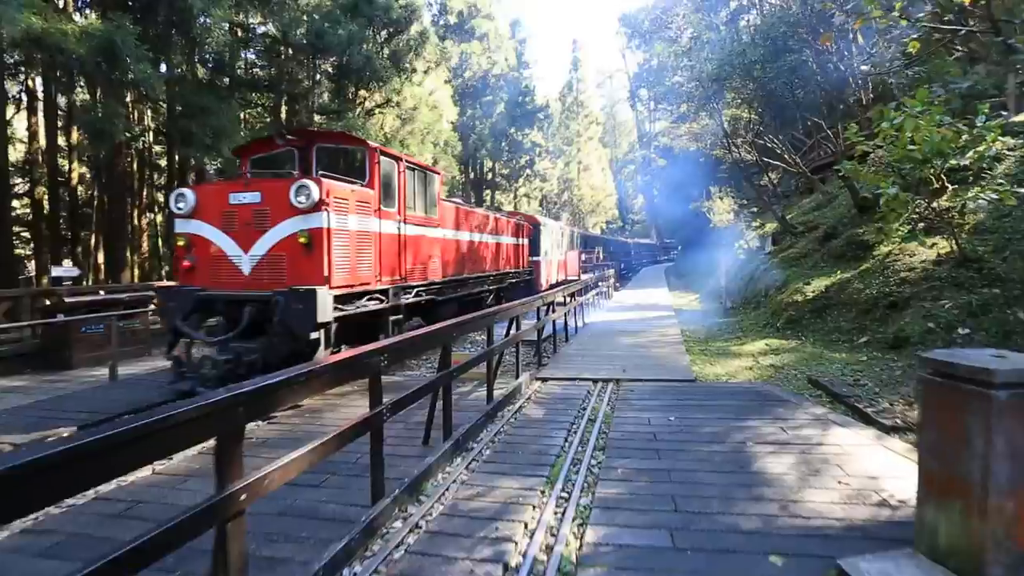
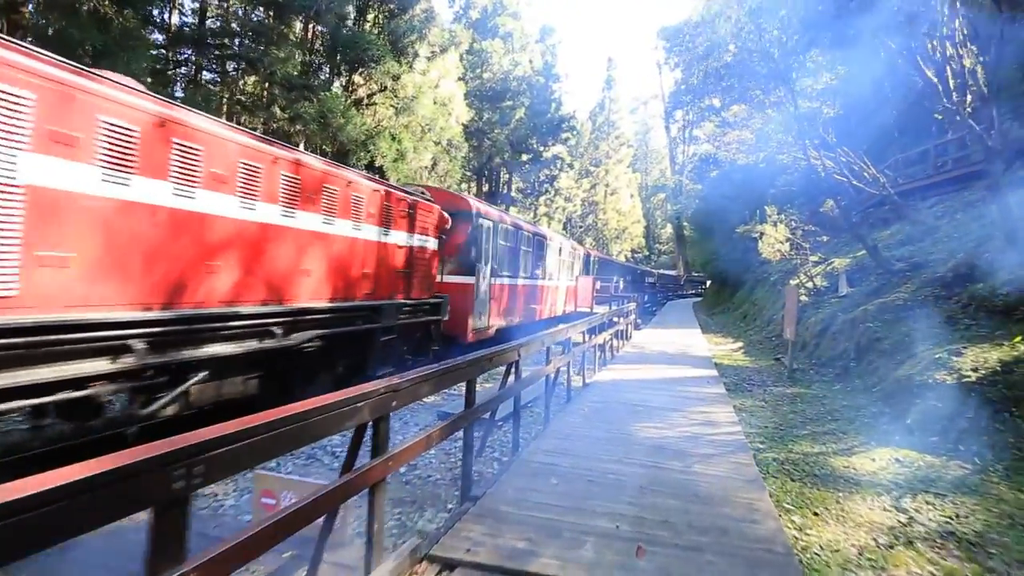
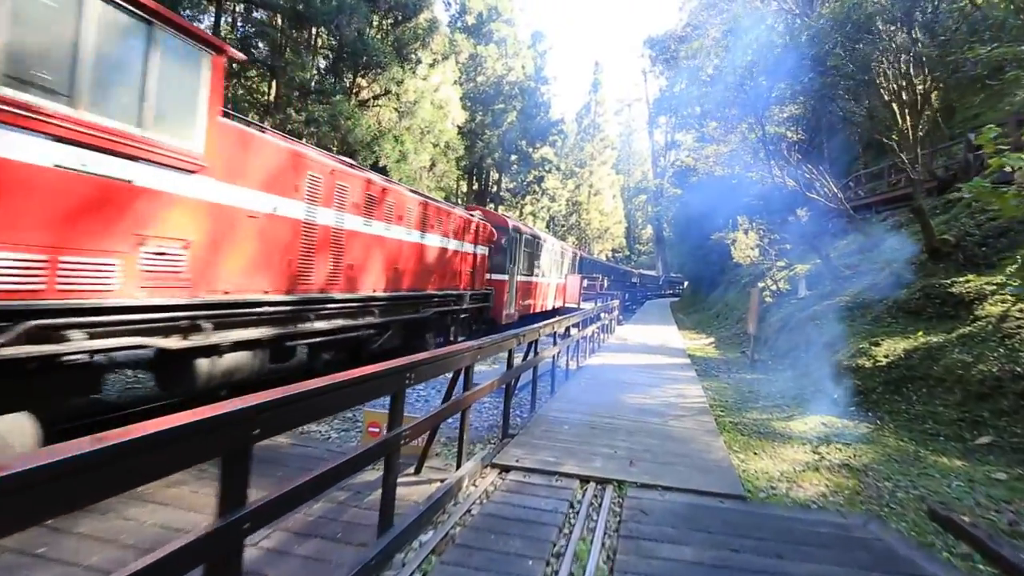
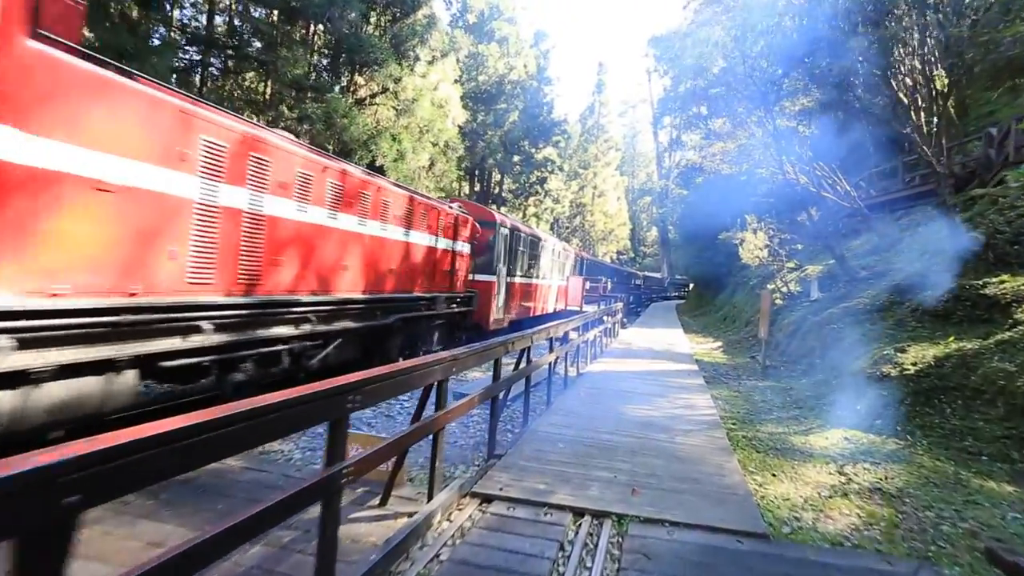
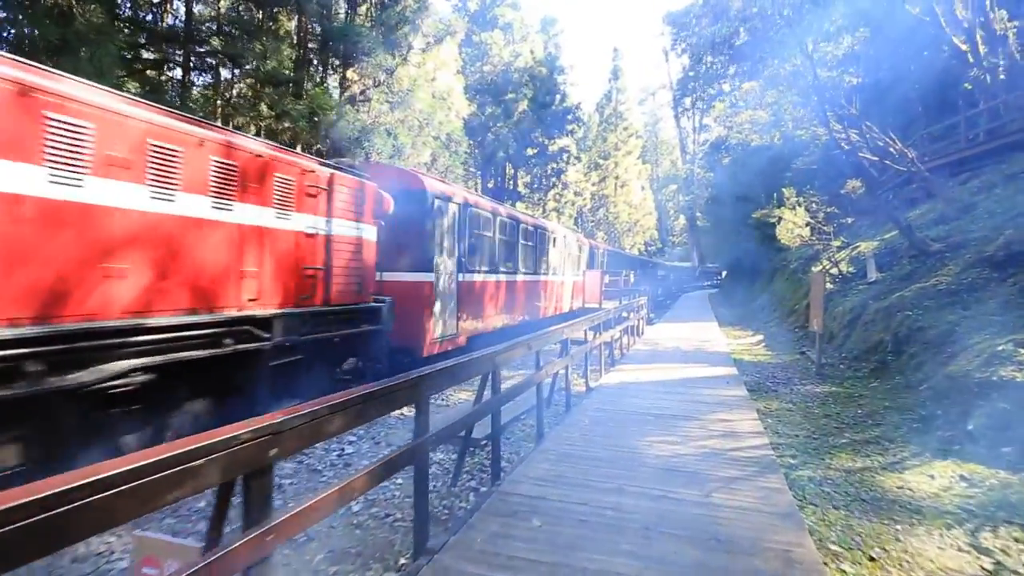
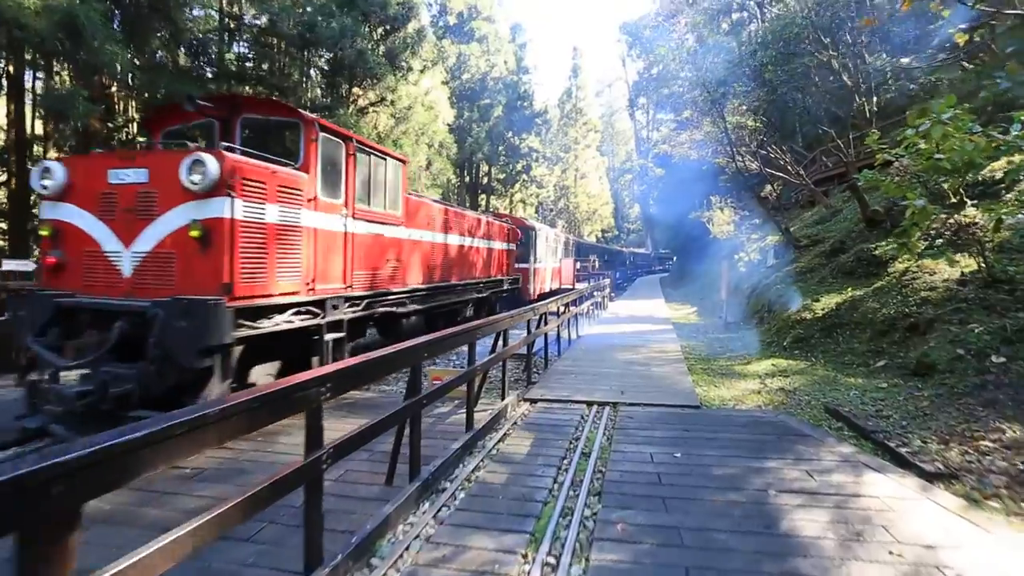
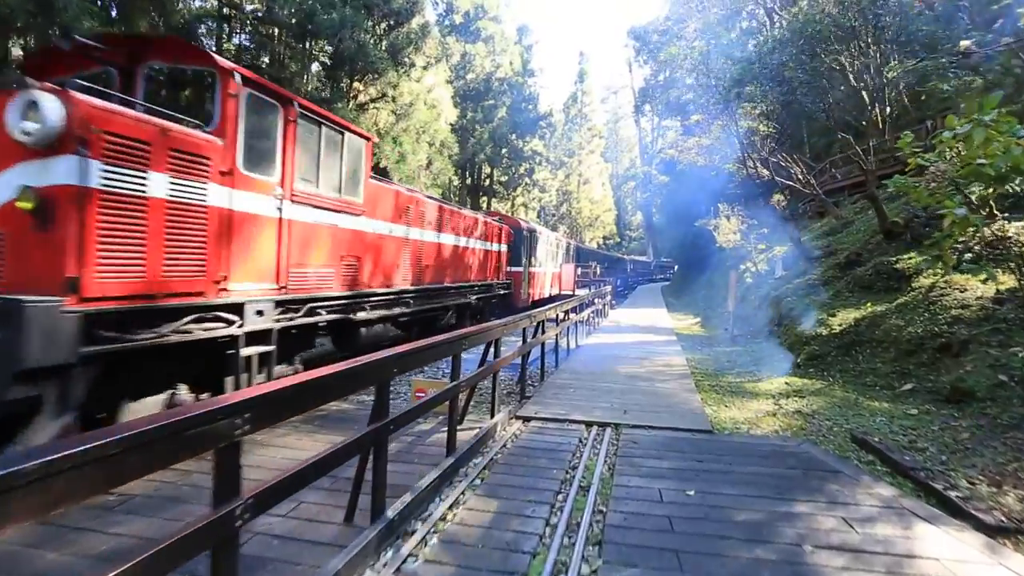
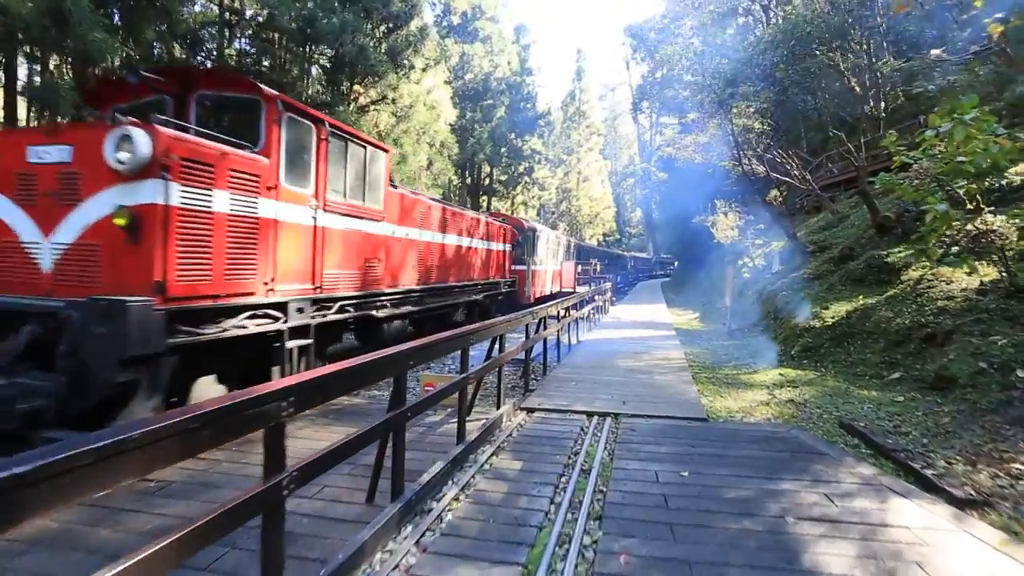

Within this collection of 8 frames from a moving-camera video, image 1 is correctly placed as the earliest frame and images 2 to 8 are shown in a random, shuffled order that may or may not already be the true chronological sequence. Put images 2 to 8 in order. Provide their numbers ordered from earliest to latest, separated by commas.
6, 8, 7, 3, 4, 2, 5
